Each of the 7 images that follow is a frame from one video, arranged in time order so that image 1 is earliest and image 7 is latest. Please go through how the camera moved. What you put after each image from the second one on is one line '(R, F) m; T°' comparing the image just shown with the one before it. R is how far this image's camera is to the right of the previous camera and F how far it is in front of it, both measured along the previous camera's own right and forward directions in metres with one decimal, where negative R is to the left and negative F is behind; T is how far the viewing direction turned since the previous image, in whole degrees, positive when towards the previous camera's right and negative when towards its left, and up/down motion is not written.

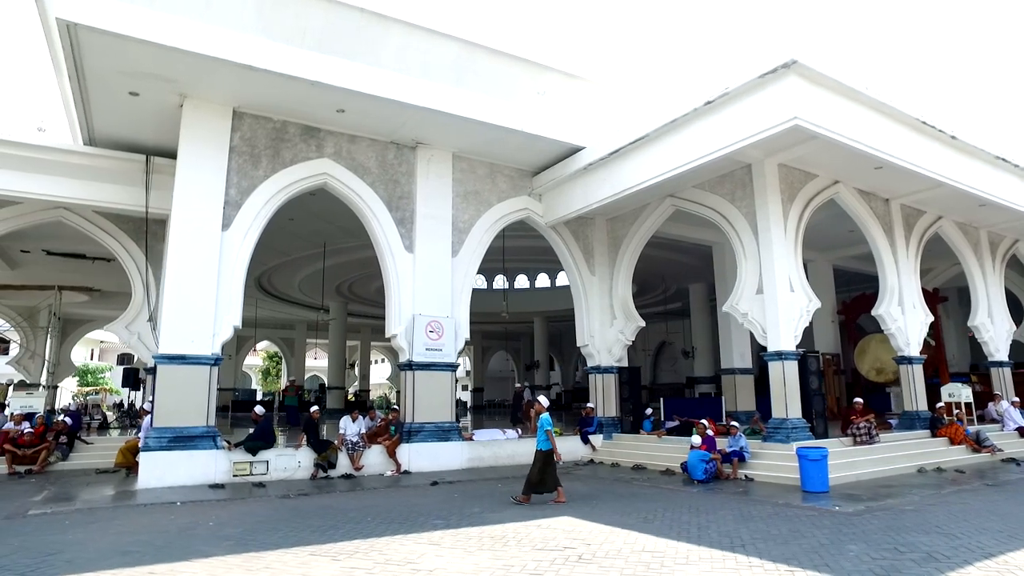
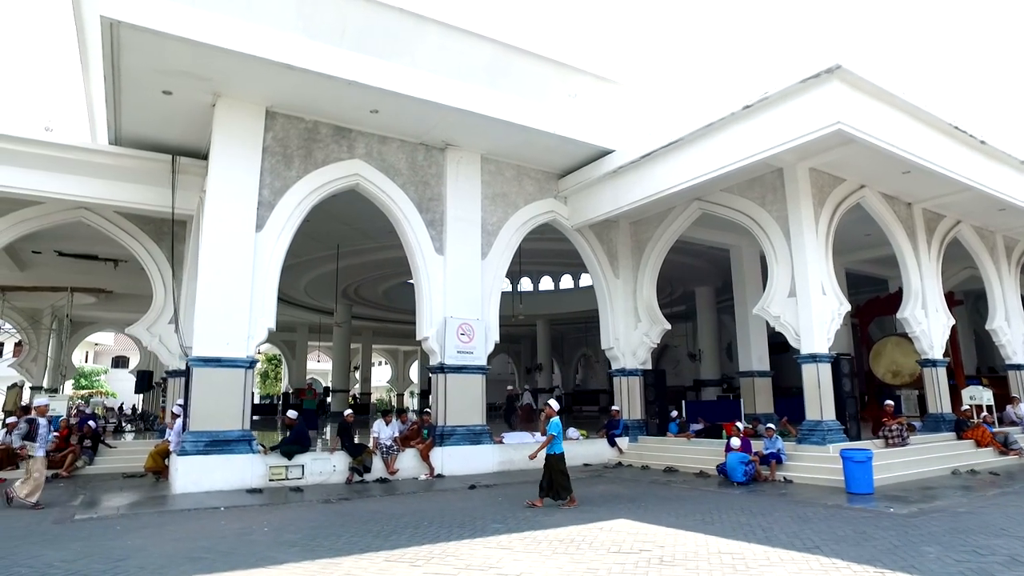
(-0.7, 0.0) m; +1°
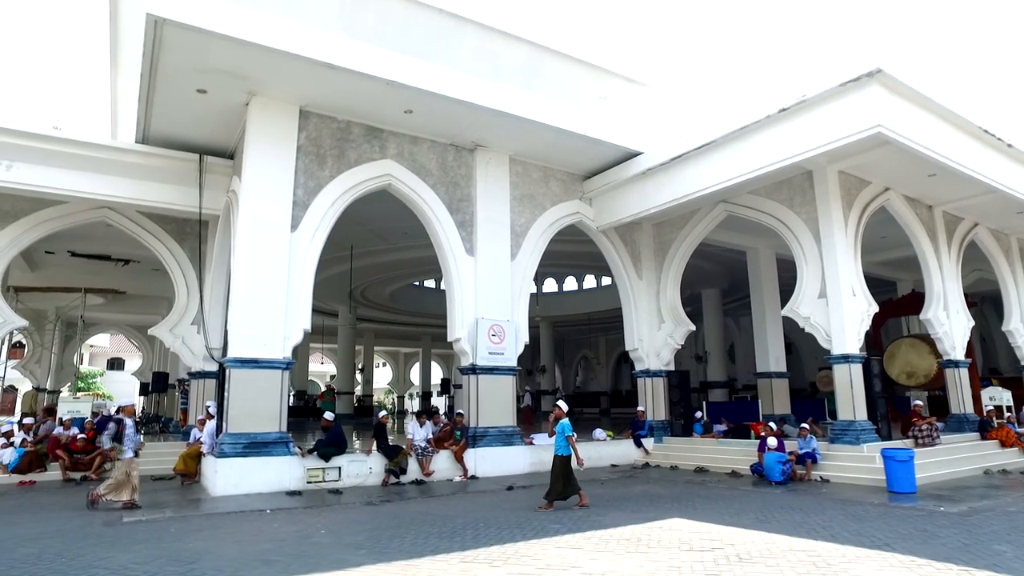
(-0.7, 0.0) m; +1°
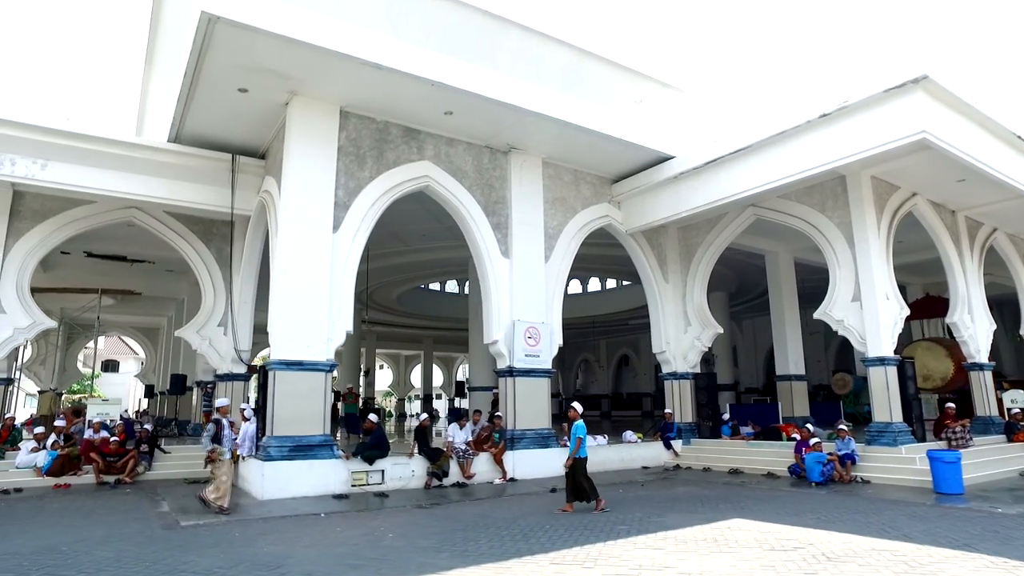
(-0.8, 0.0) m; +1°
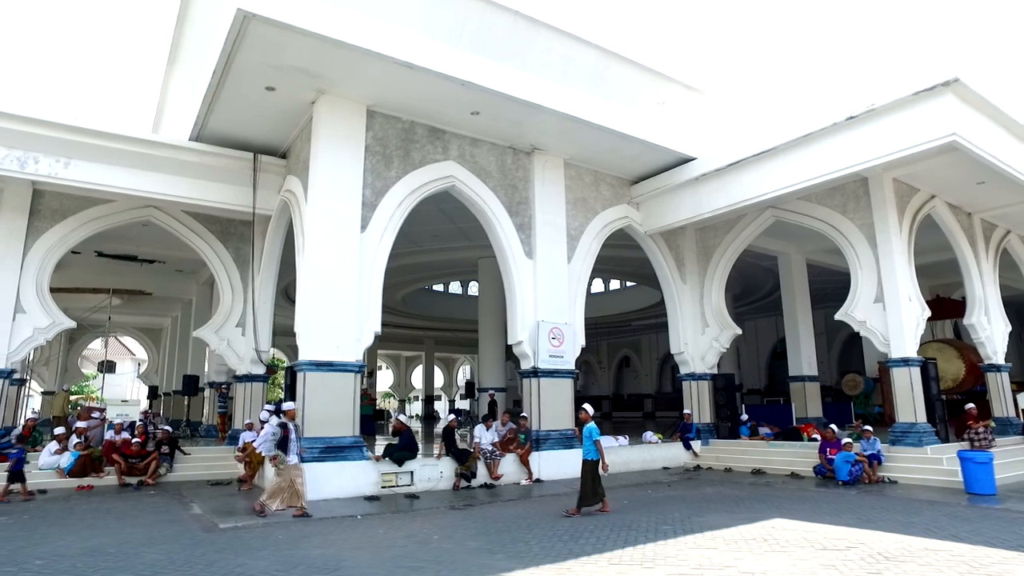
(-0.5, 0.0) m; +1°
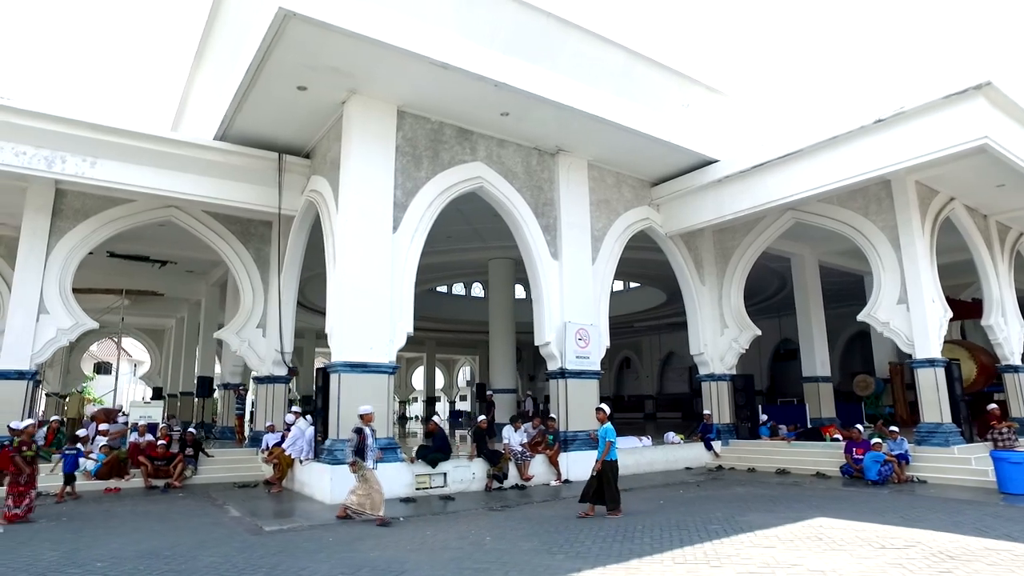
(-0.6, 0.0) m; +1°
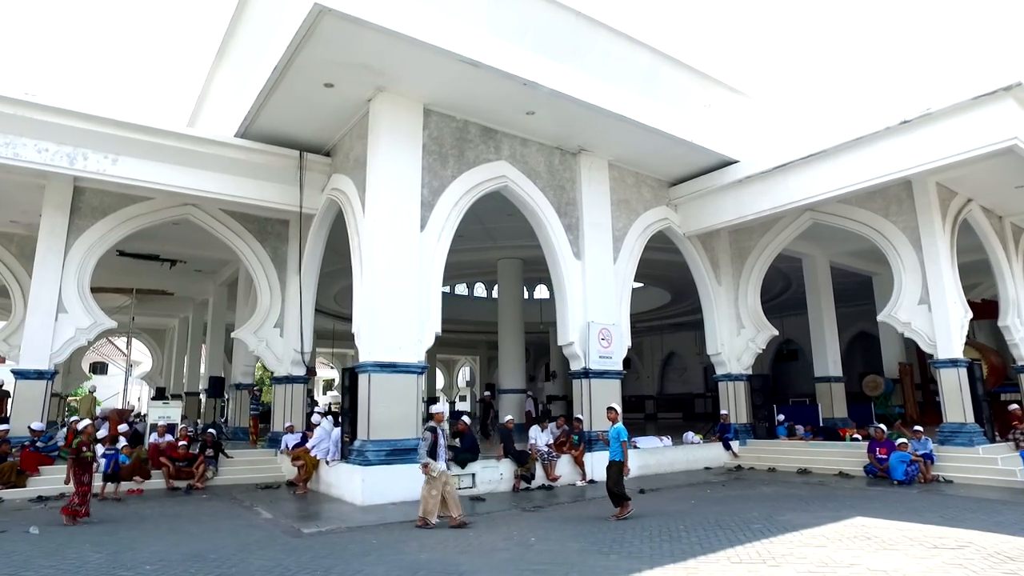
(-0.5, +0.1) m; +1°
